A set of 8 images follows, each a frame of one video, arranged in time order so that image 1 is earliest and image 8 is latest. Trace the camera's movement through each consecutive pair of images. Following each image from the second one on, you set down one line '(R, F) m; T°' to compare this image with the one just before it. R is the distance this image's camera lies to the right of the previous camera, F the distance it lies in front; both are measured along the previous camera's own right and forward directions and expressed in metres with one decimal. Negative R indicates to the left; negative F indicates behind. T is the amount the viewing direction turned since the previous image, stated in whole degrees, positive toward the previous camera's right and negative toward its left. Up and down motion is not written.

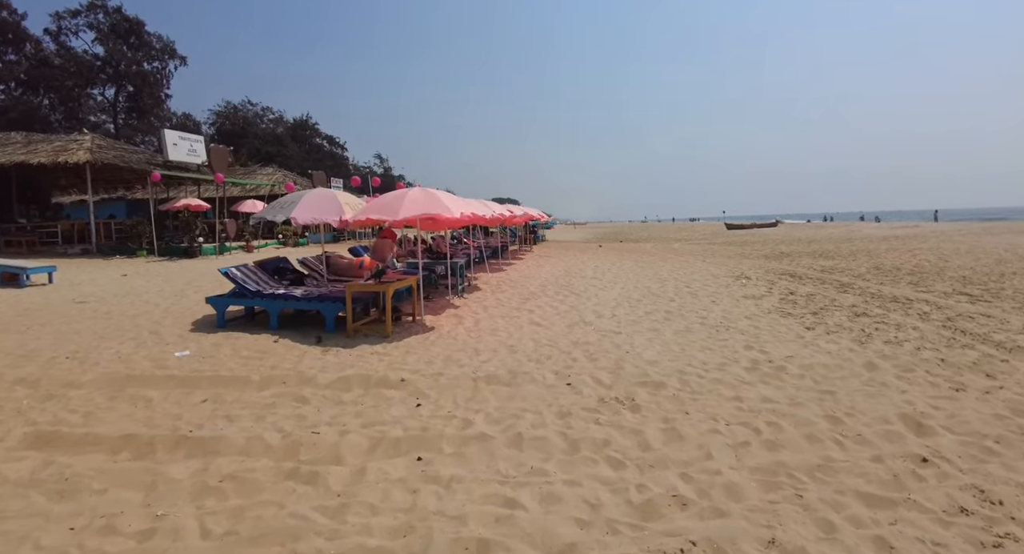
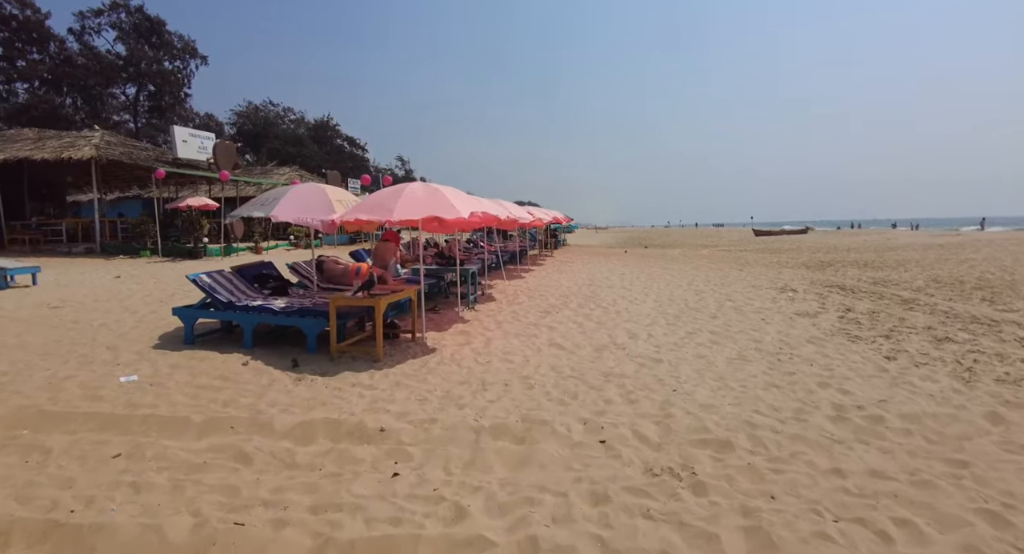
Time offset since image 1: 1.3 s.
(0.0, +1.2) m; -2°
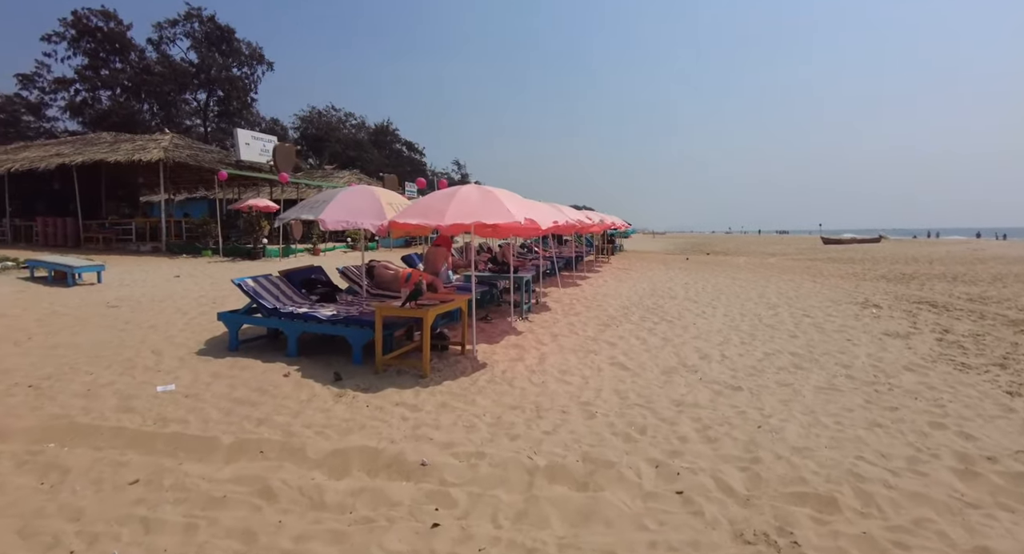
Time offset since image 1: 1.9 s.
(-0.1, +0.5) m; -5°
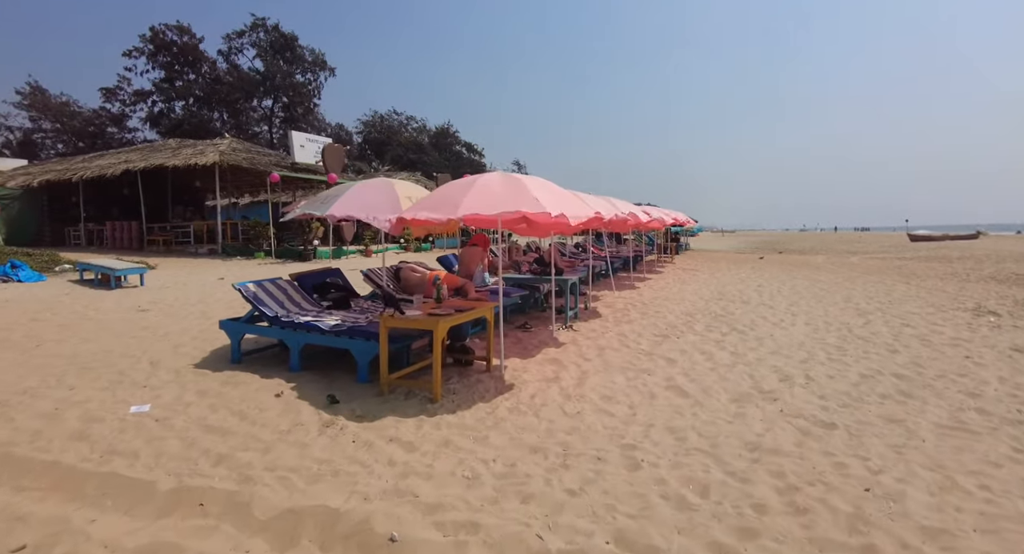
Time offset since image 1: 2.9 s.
(+0.3, +0.9) m; -6°
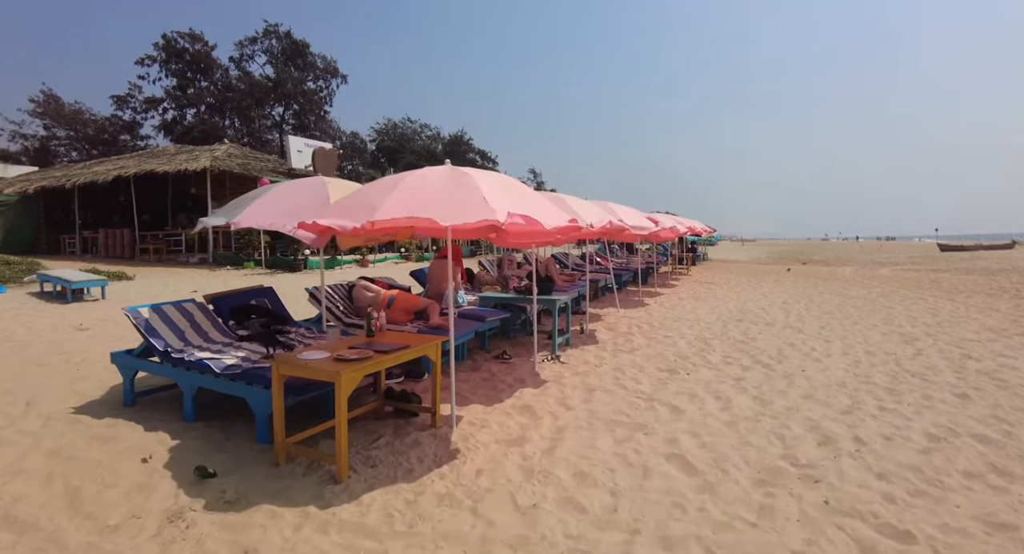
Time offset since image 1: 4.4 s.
(+0.5, +1.2) m; -2°
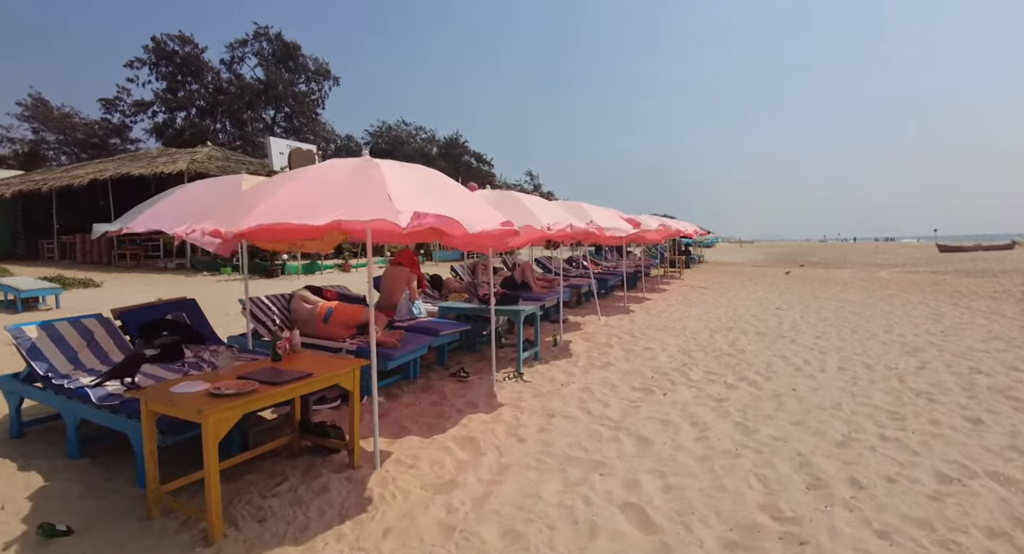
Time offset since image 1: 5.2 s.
(+0.4, +0.6) m; 0°
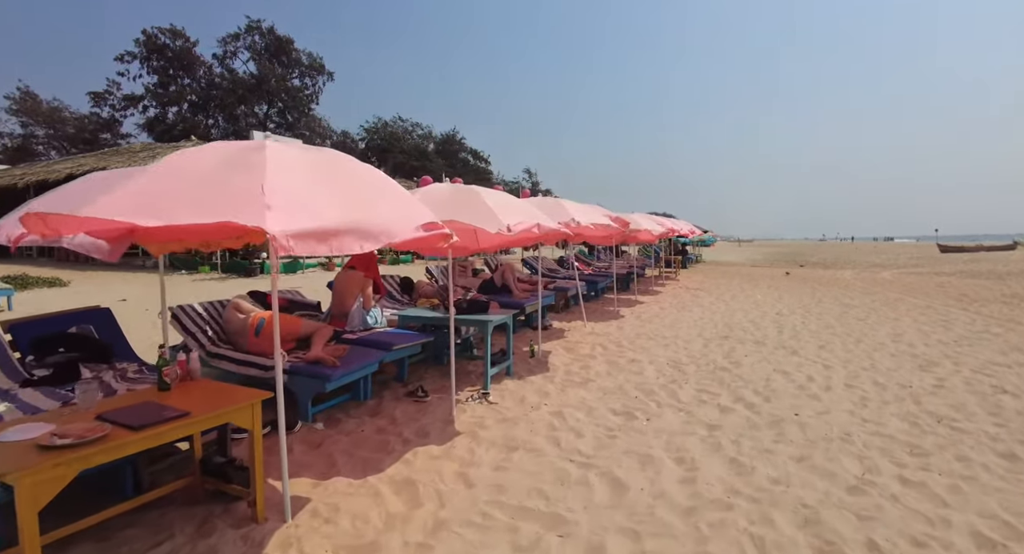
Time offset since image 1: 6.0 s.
(+0.3, +0.6) m; 0°
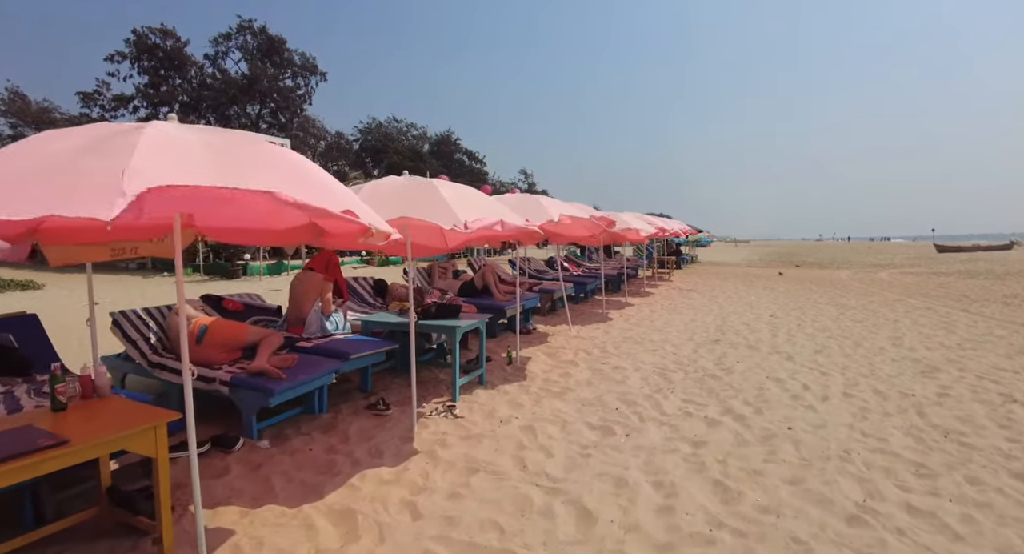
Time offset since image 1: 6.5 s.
(+0.2, +0.4) m; 0°
